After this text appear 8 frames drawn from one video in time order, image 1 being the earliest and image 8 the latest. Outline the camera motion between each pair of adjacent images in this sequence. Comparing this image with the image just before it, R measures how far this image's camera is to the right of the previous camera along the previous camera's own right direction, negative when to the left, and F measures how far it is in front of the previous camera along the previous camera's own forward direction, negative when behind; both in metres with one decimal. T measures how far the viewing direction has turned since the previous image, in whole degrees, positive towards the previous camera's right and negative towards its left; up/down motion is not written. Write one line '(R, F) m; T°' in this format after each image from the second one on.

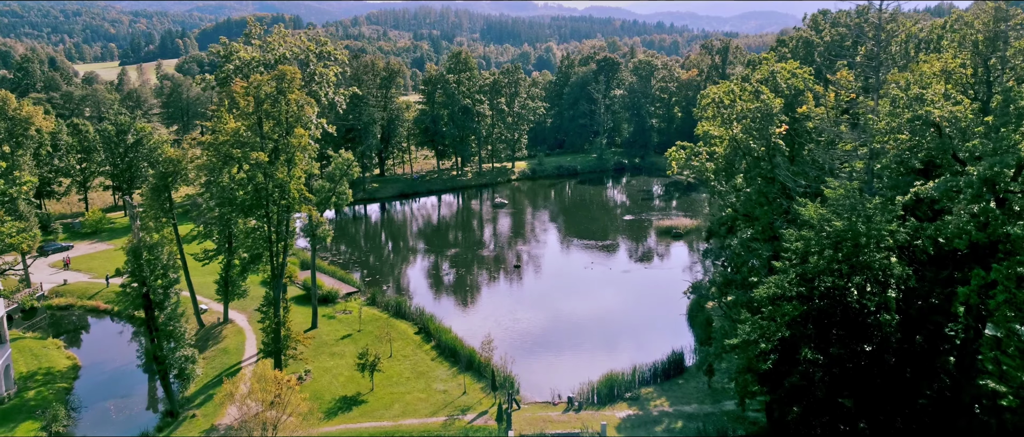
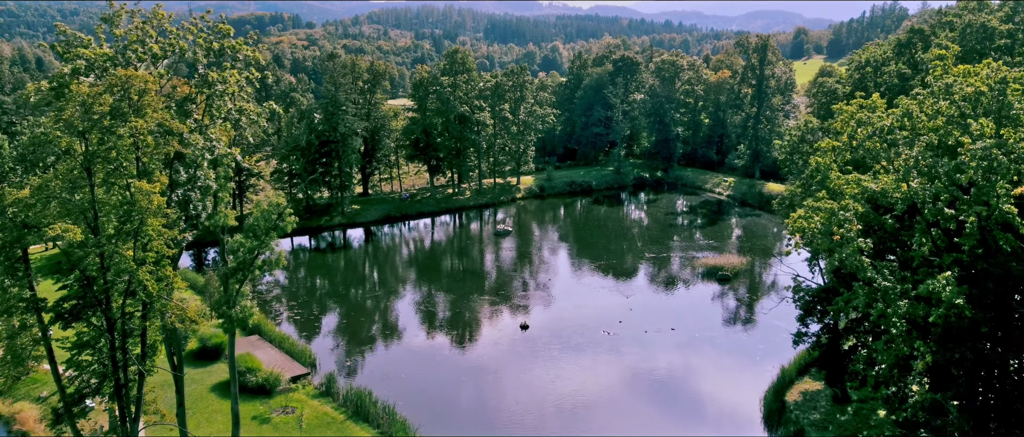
(0.0, +9.4) m; 0°
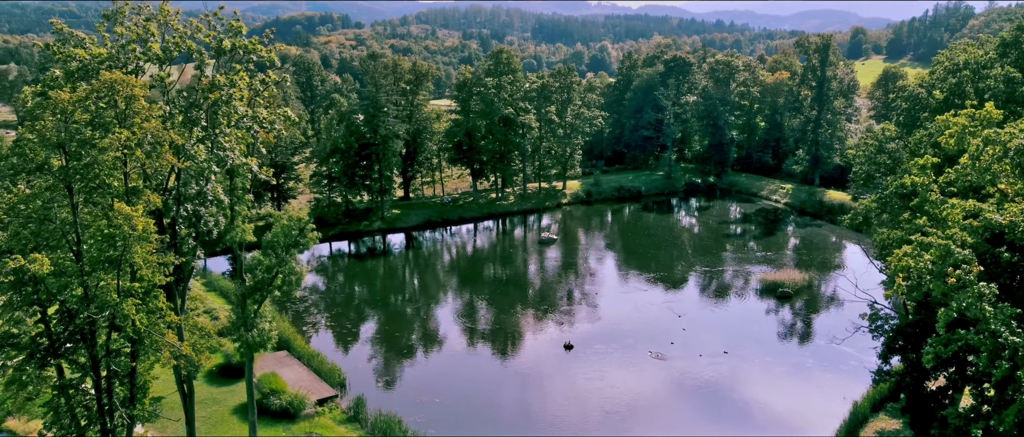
(0.0, +2.1) m; -3°
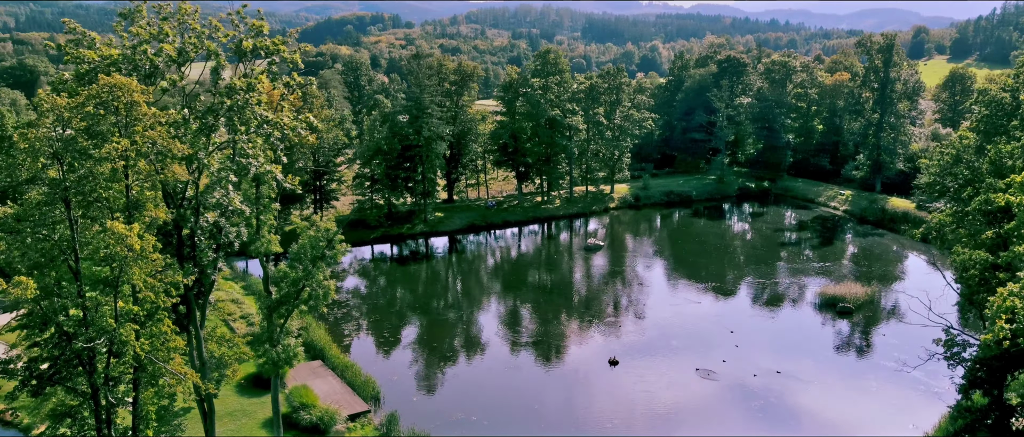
(+0.1, +1.3) m; -3°
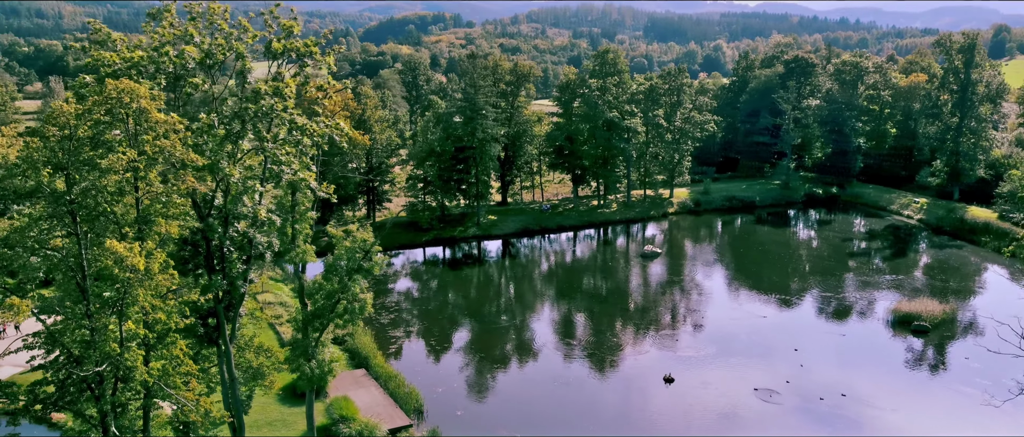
(+0.2, +1.1) m; -4°
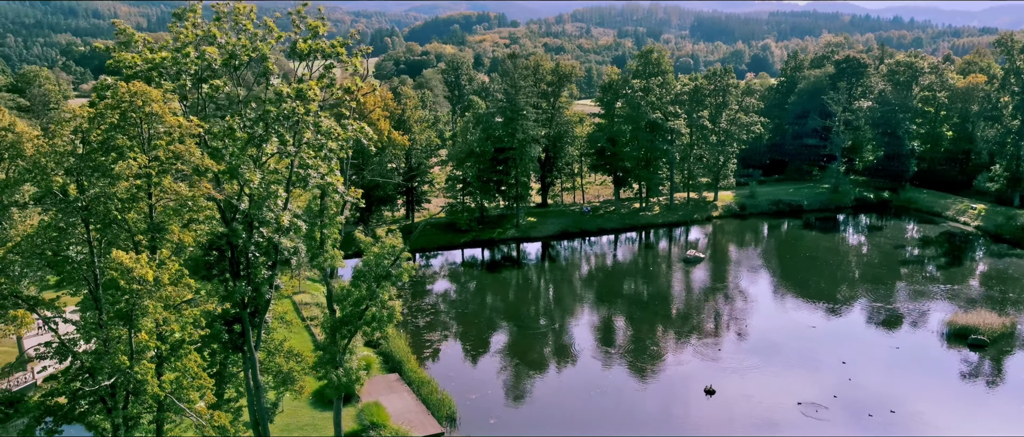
(+0.2, +0.6) m; -3°
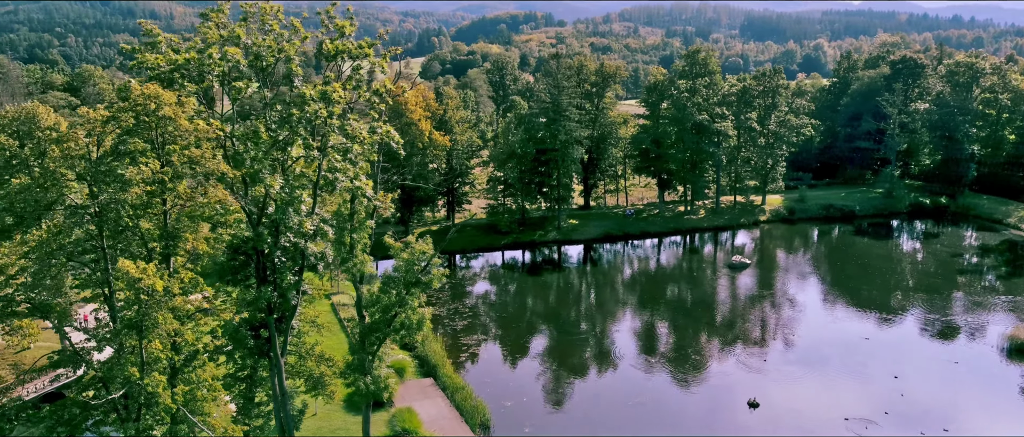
(+0.2, +0.5) m; -3°
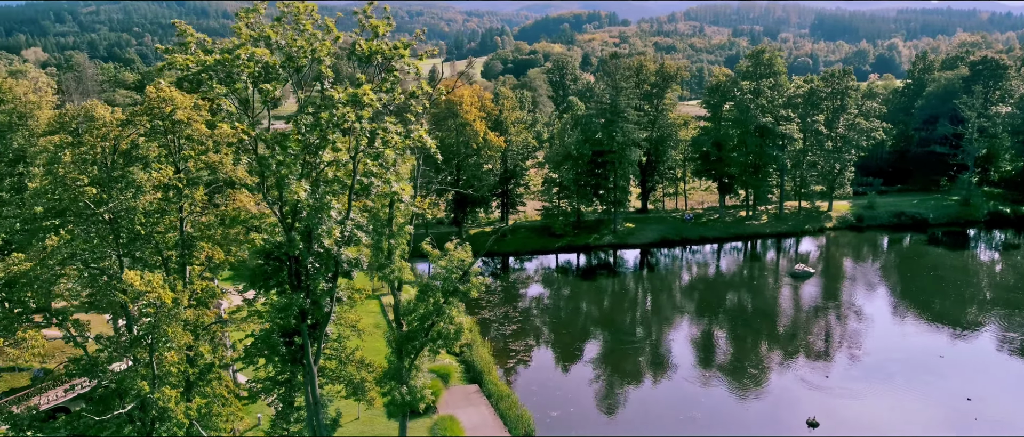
(+0.3, +0.7) m; -4°
